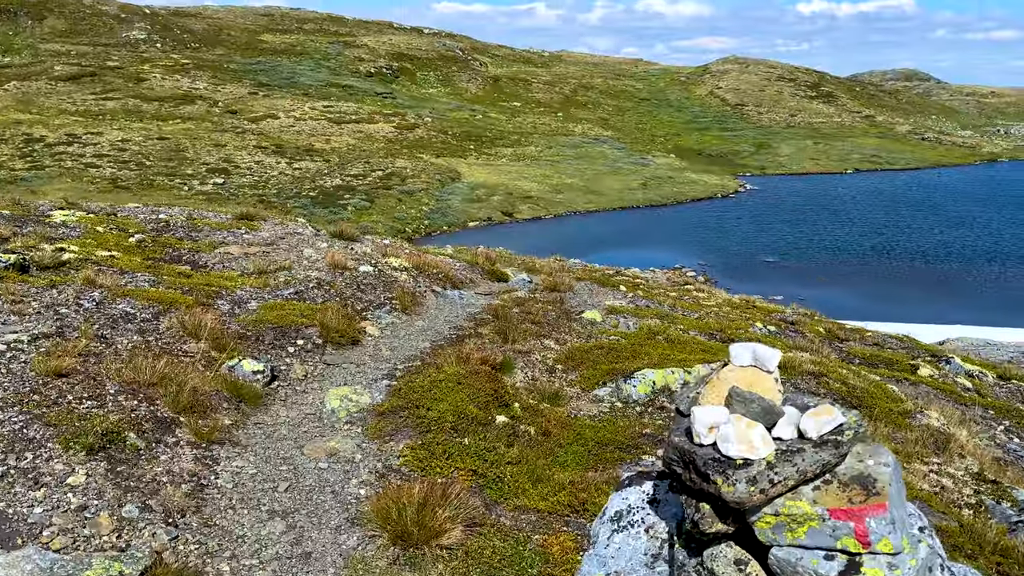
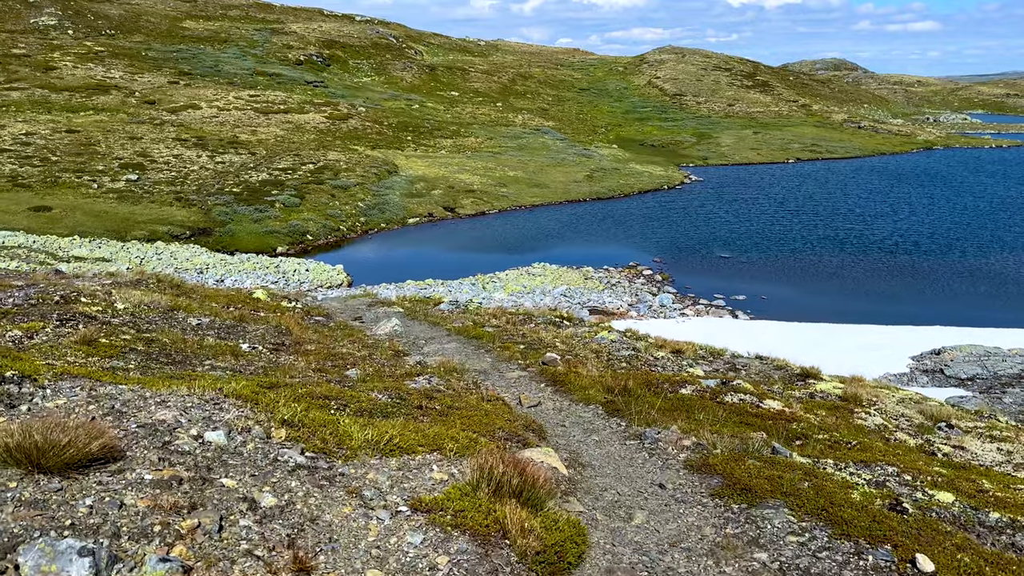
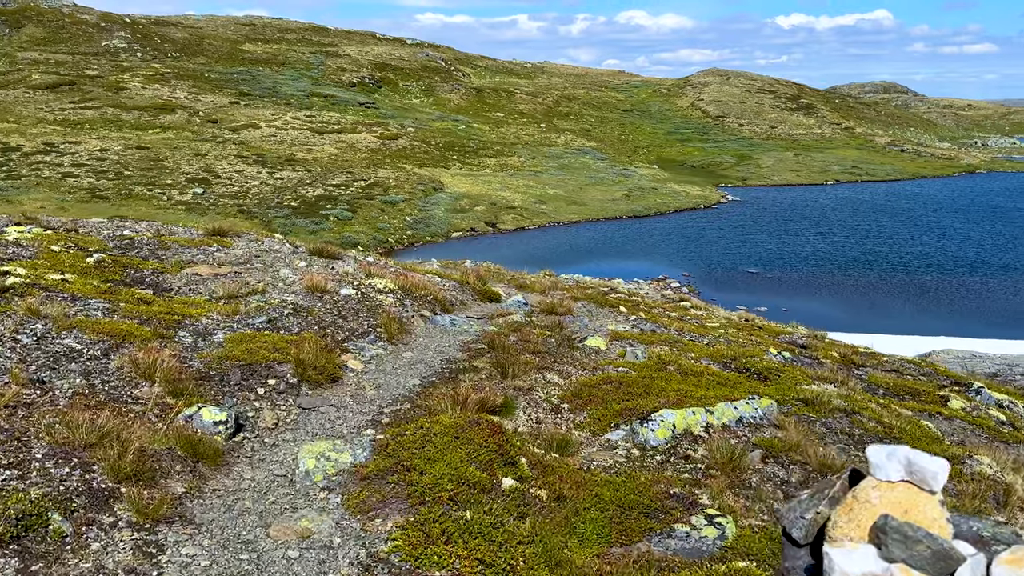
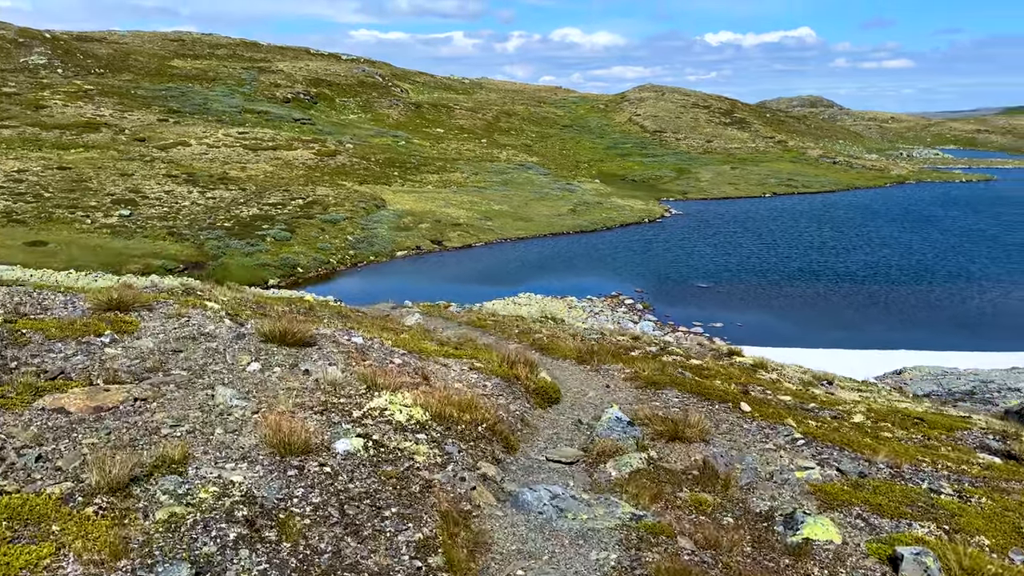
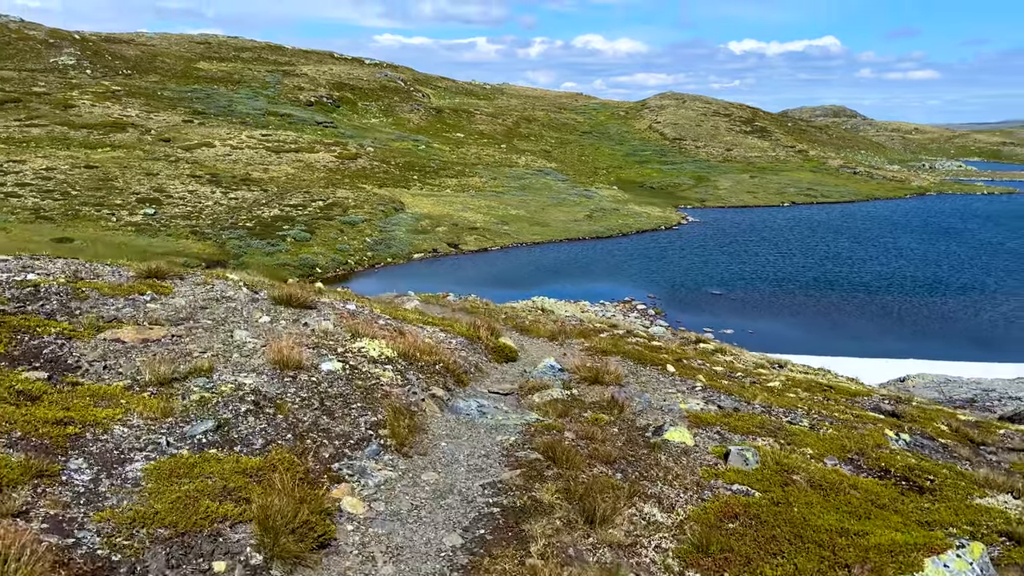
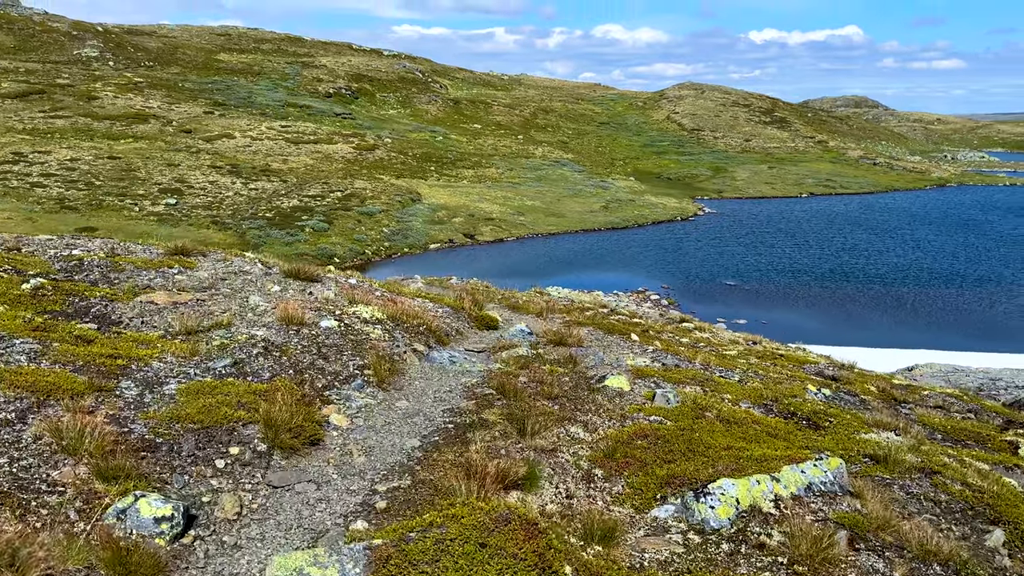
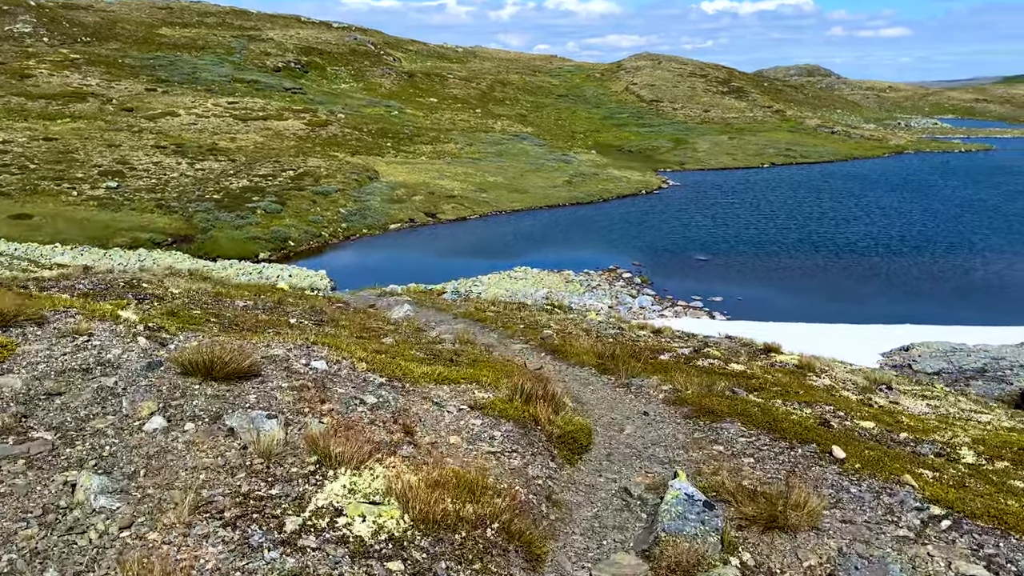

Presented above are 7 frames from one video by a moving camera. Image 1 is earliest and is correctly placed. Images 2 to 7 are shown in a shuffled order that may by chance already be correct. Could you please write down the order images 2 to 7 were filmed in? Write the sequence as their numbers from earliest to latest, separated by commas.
3, 6, 5, 4, 7, 2
